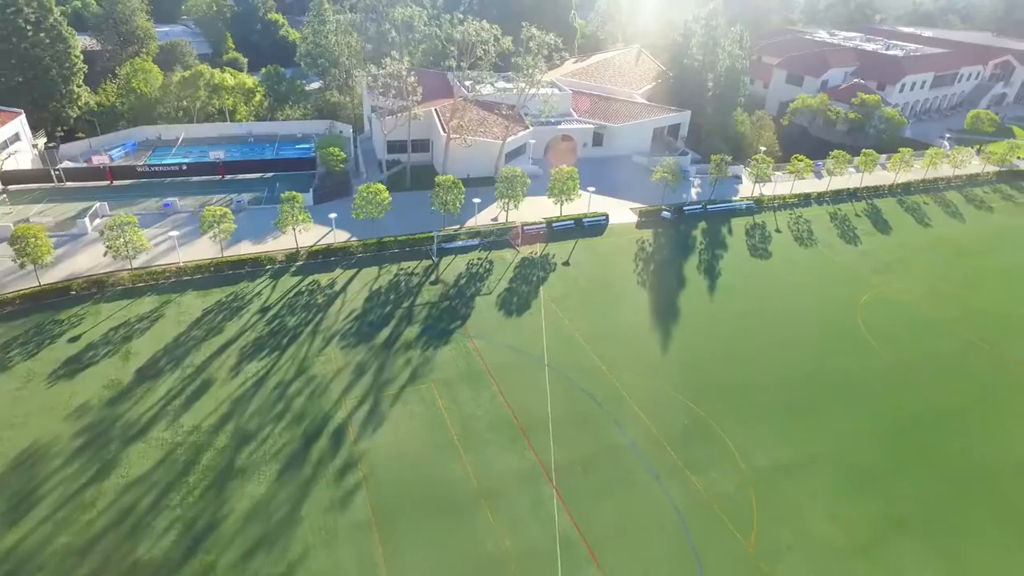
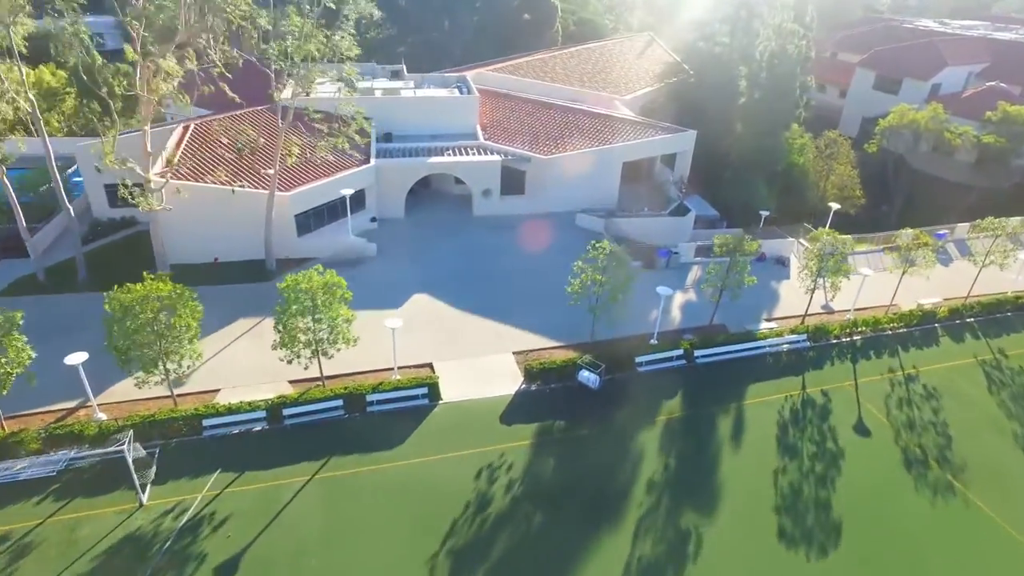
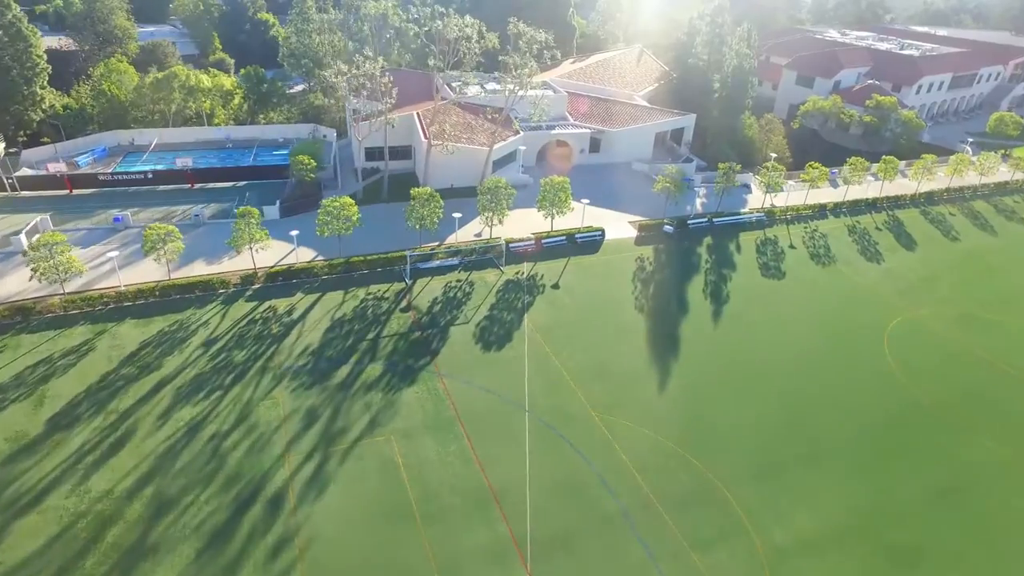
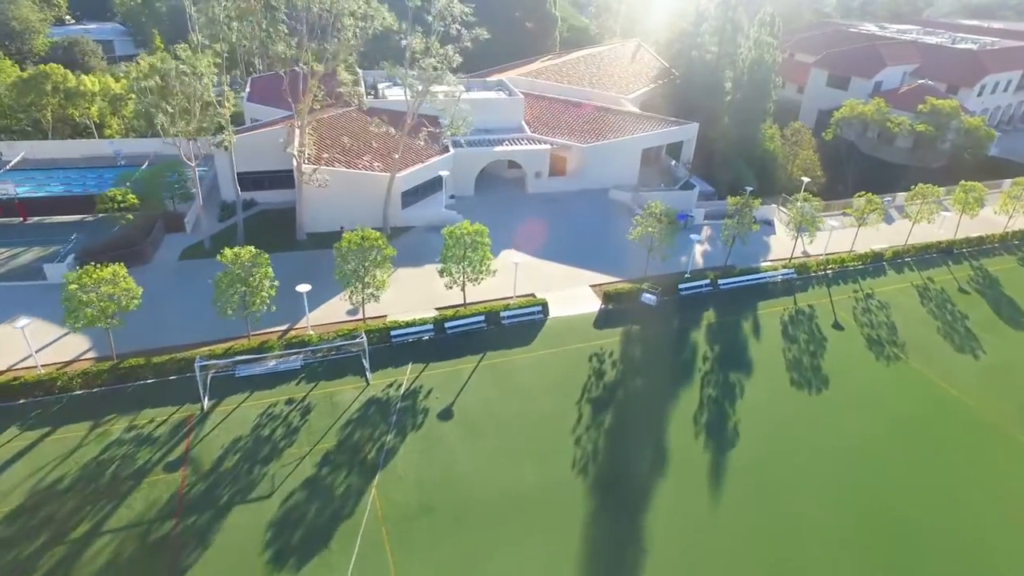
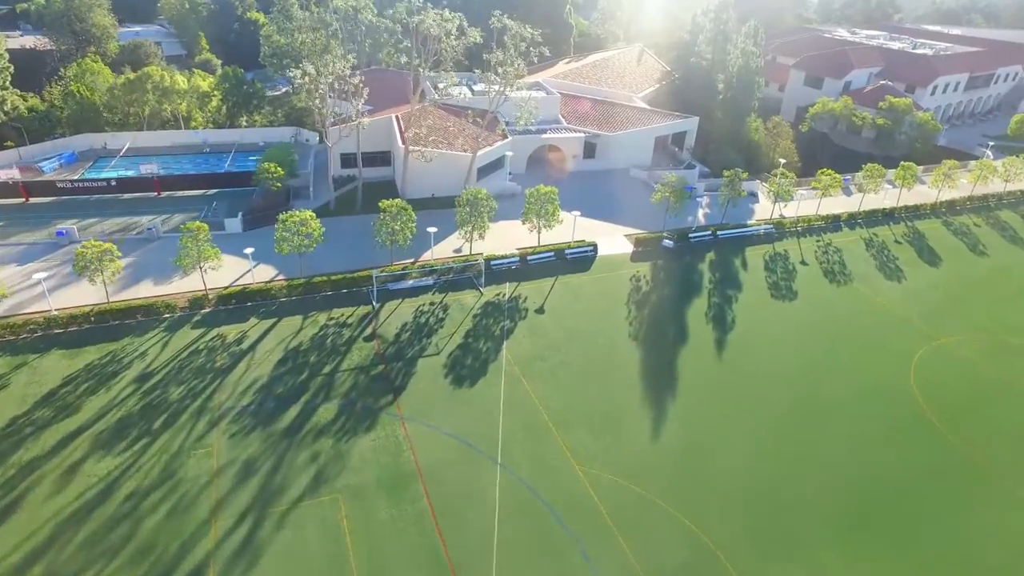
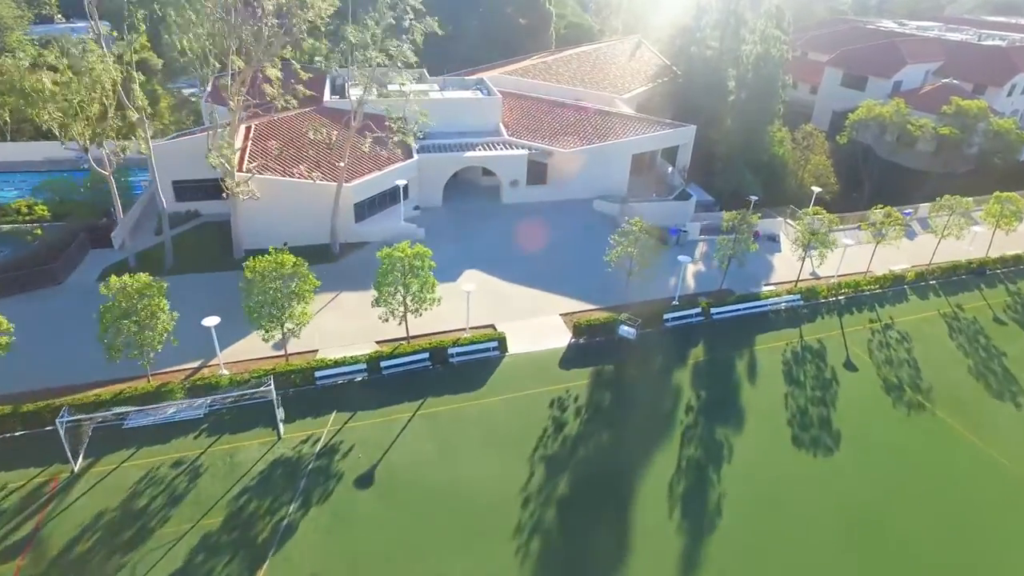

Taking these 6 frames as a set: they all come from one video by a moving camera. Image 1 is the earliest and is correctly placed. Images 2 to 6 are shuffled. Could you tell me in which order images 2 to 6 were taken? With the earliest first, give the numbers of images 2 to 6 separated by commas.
3, 5, 4, 6, 2
